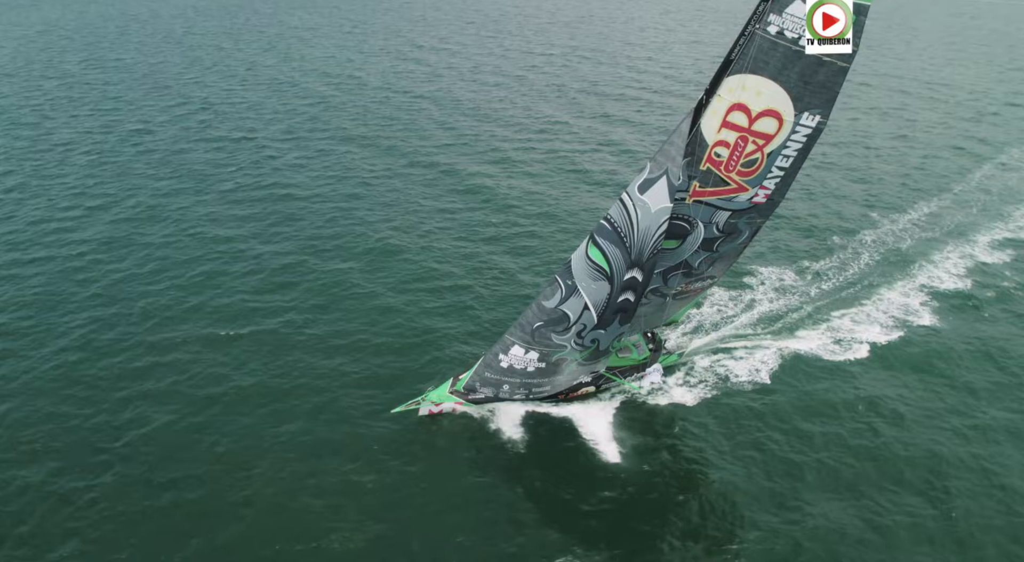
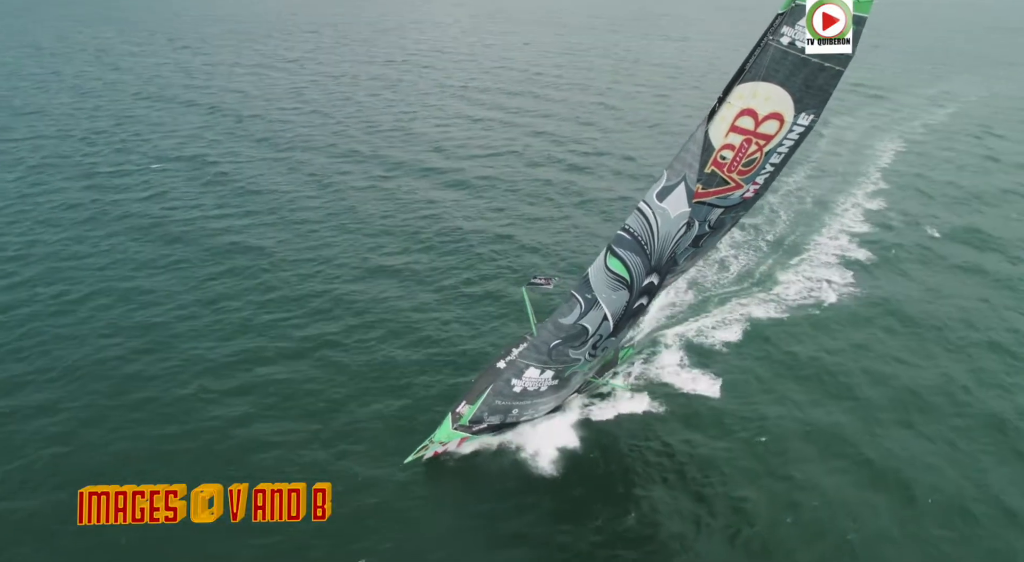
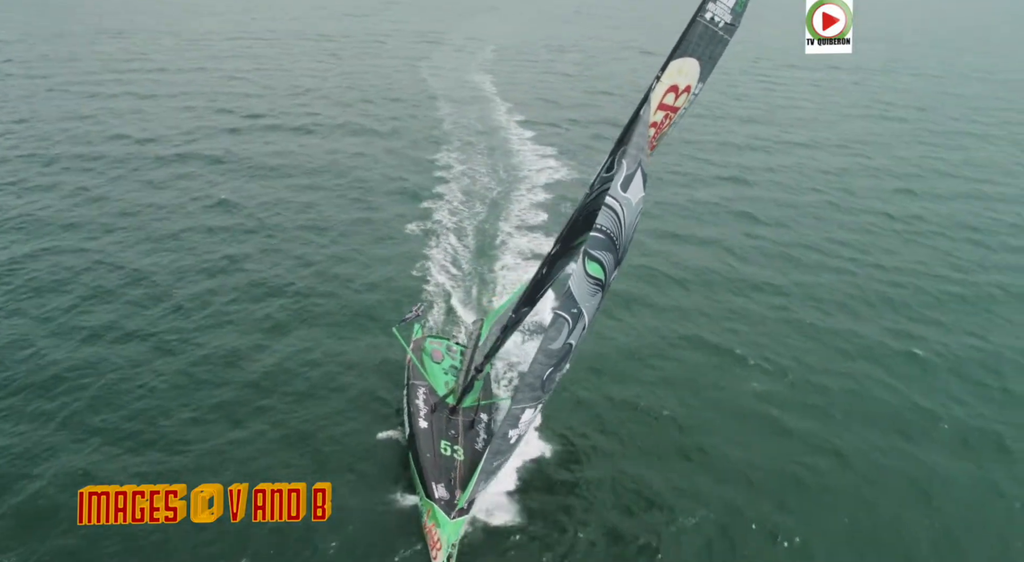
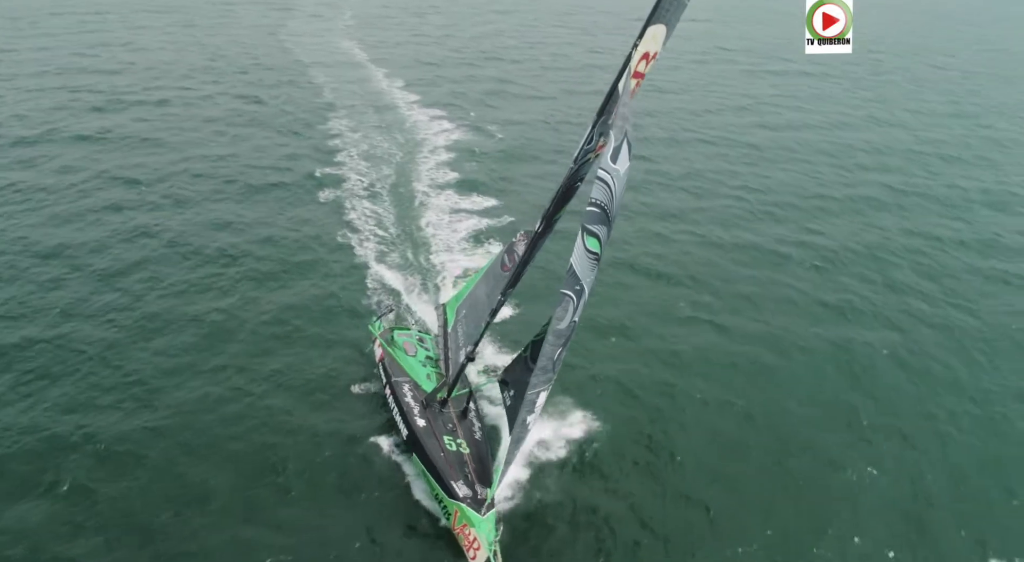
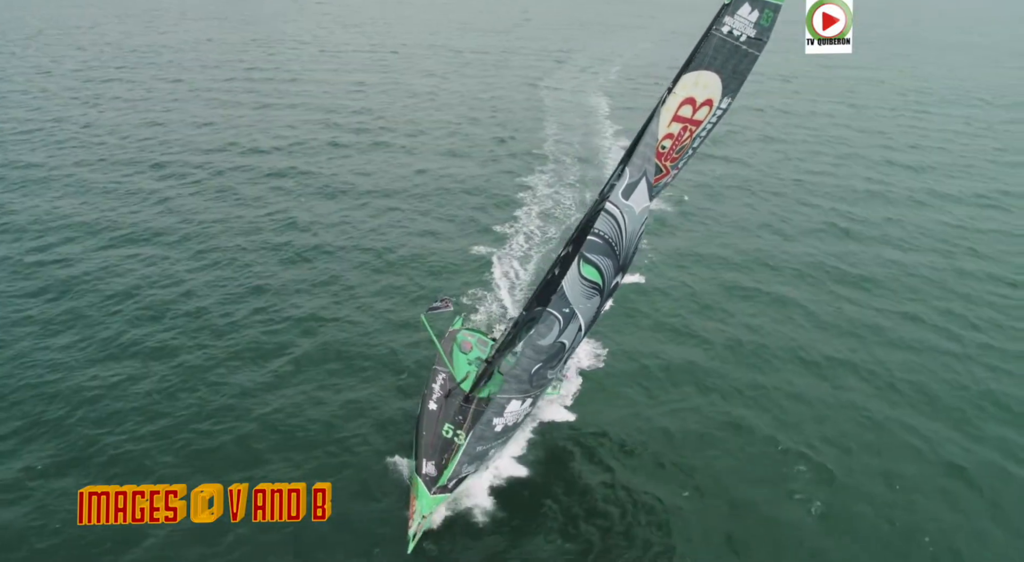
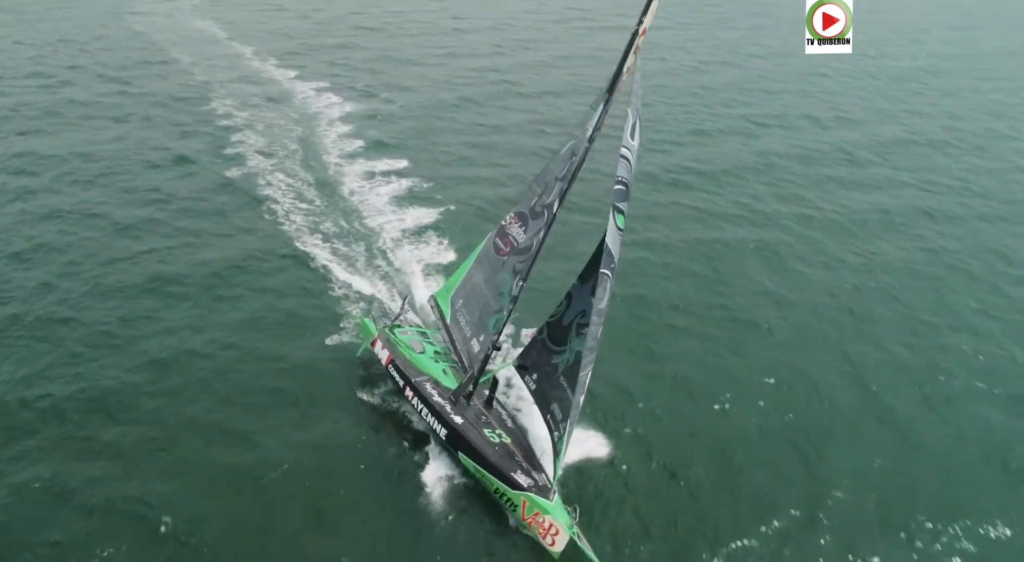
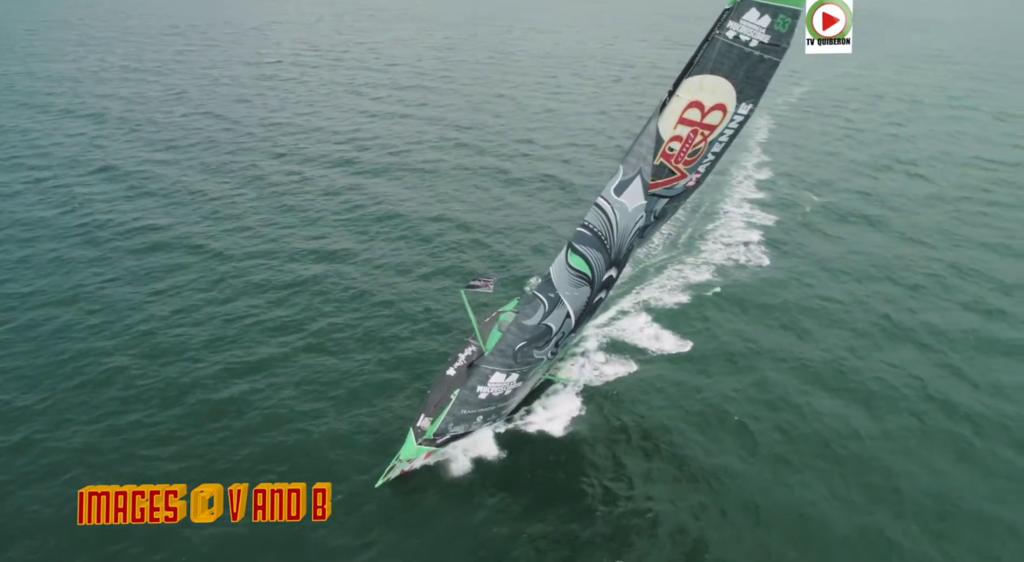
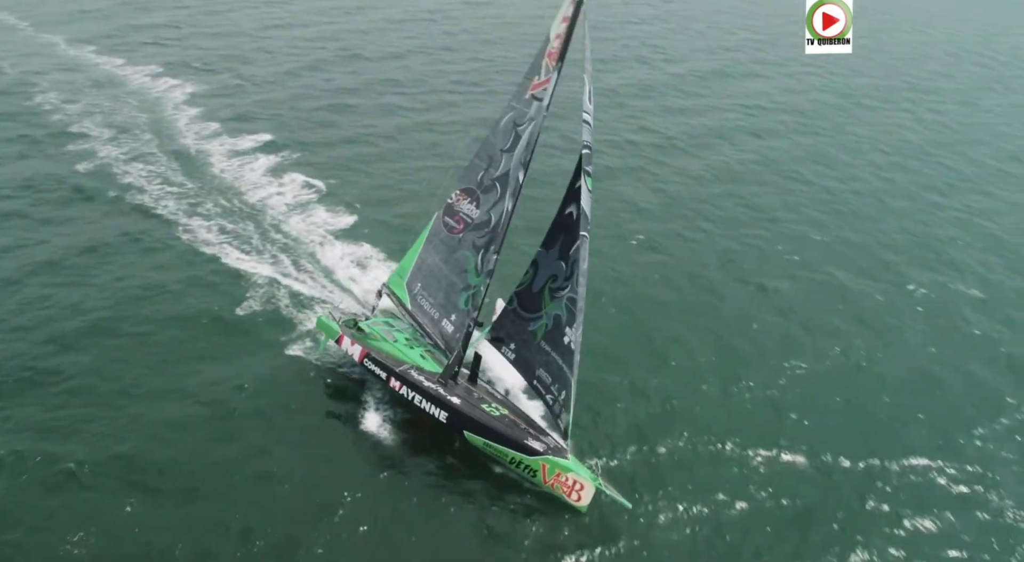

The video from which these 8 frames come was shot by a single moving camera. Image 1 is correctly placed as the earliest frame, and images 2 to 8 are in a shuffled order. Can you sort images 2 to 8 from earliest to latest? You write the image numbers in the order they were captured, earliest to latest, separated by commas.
2, 7, 5, 3, 4, 6, 8
